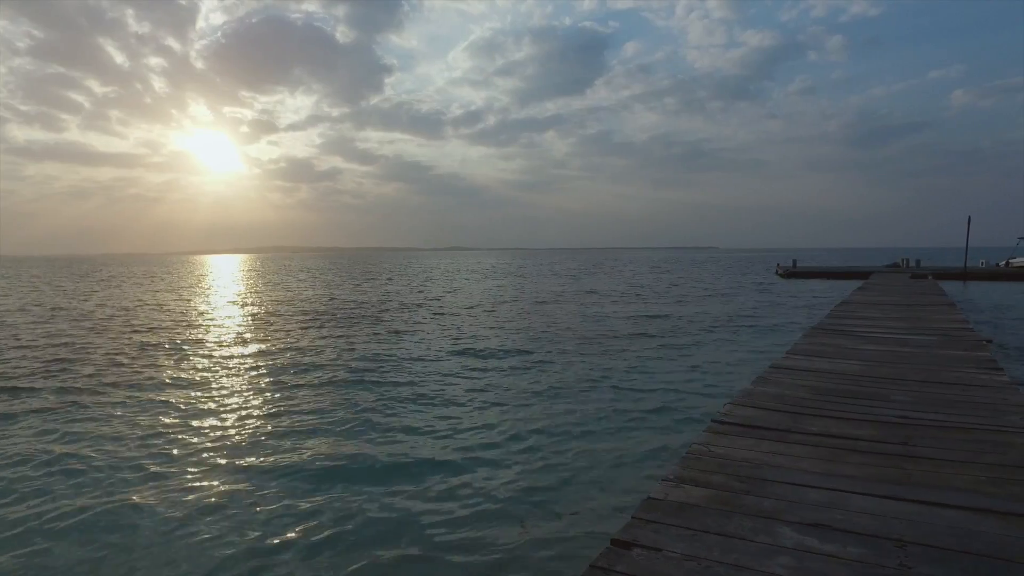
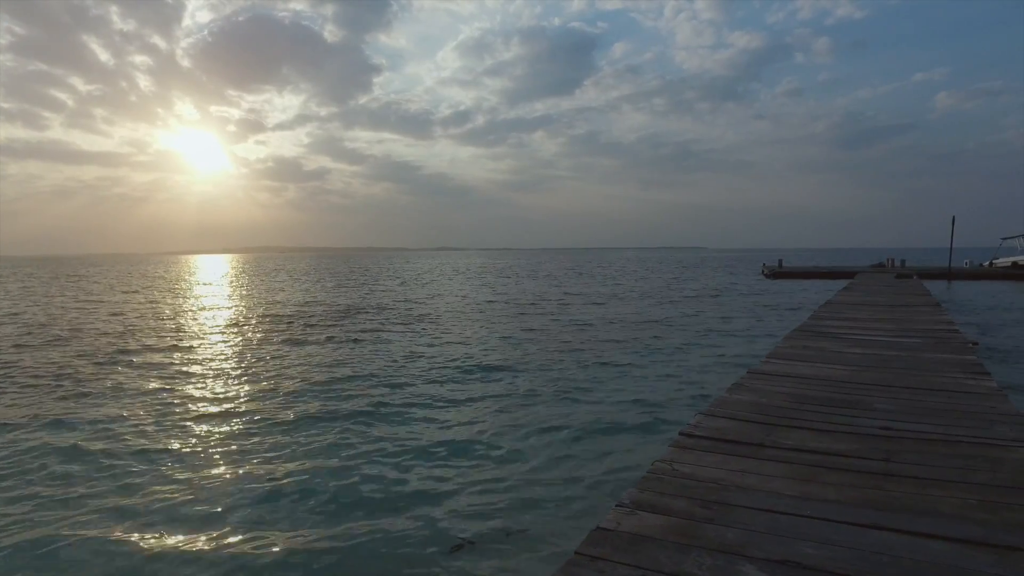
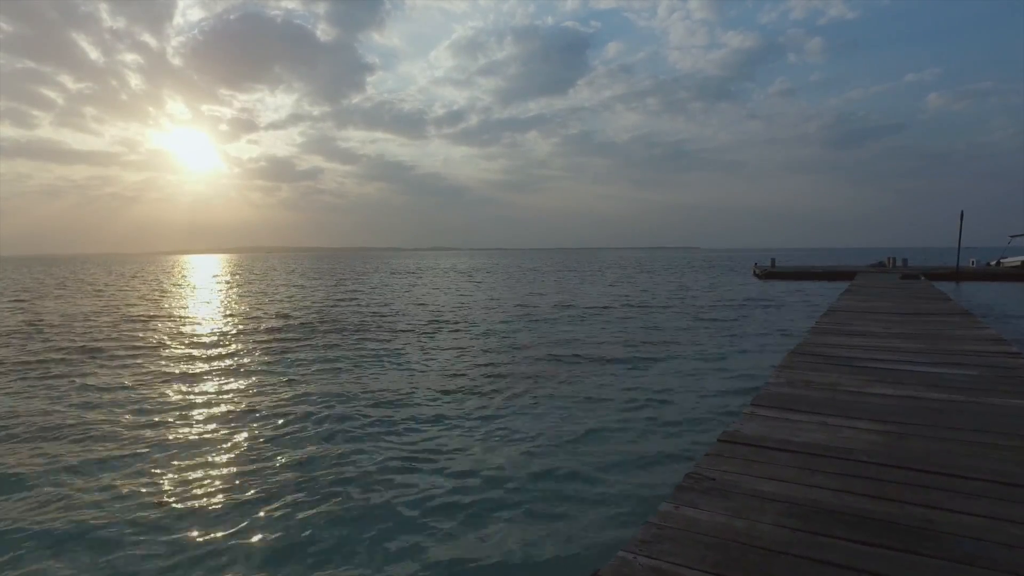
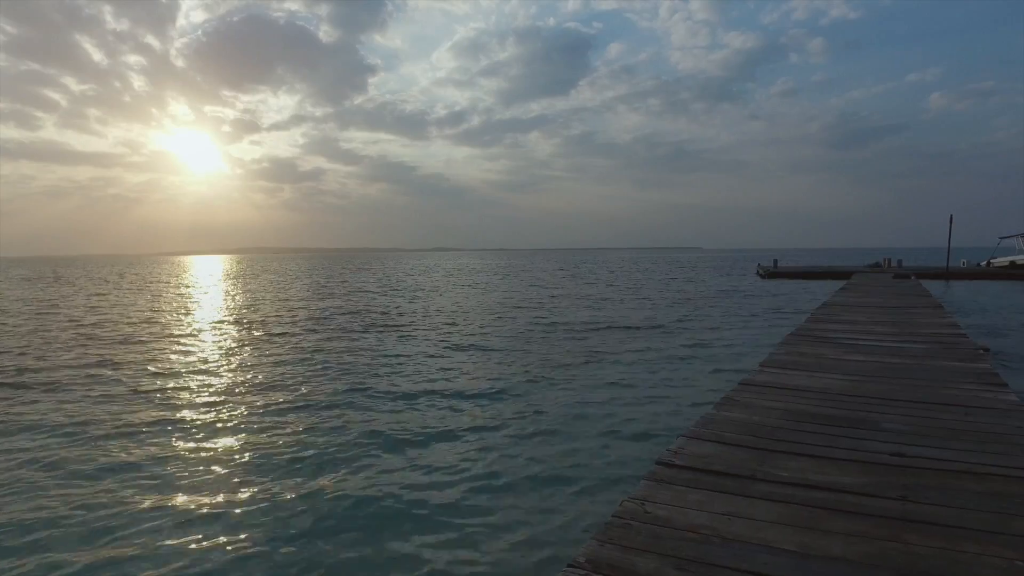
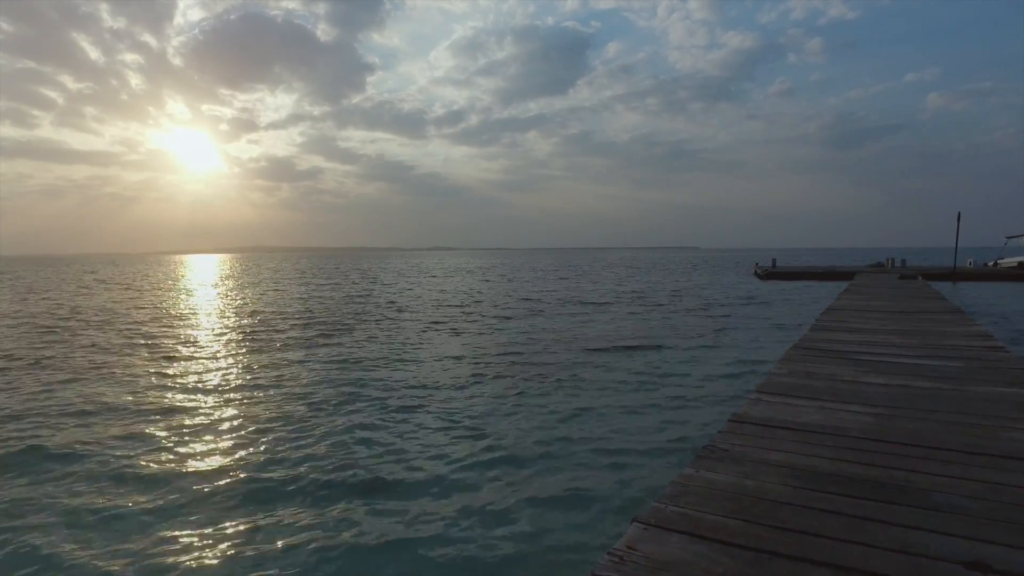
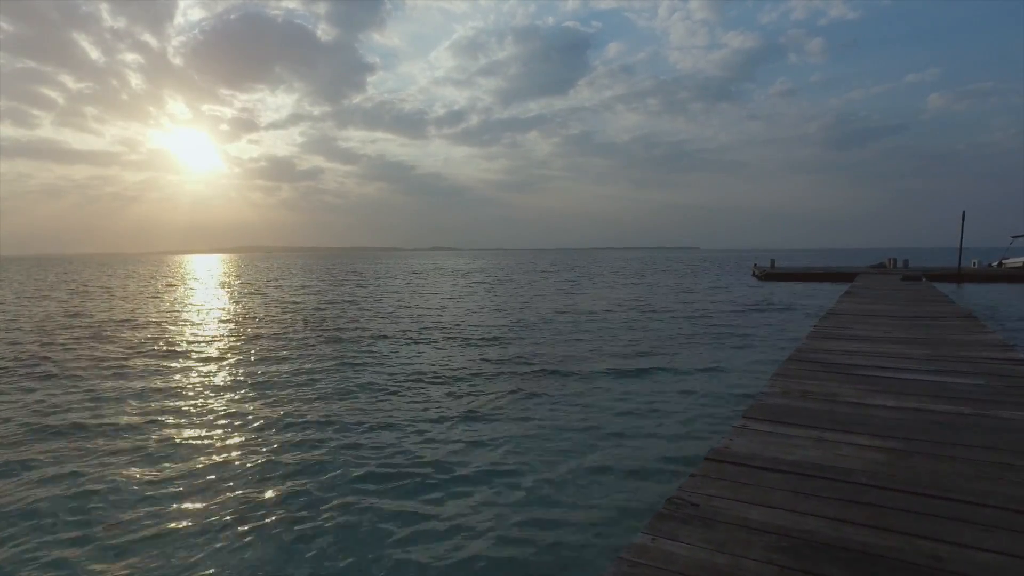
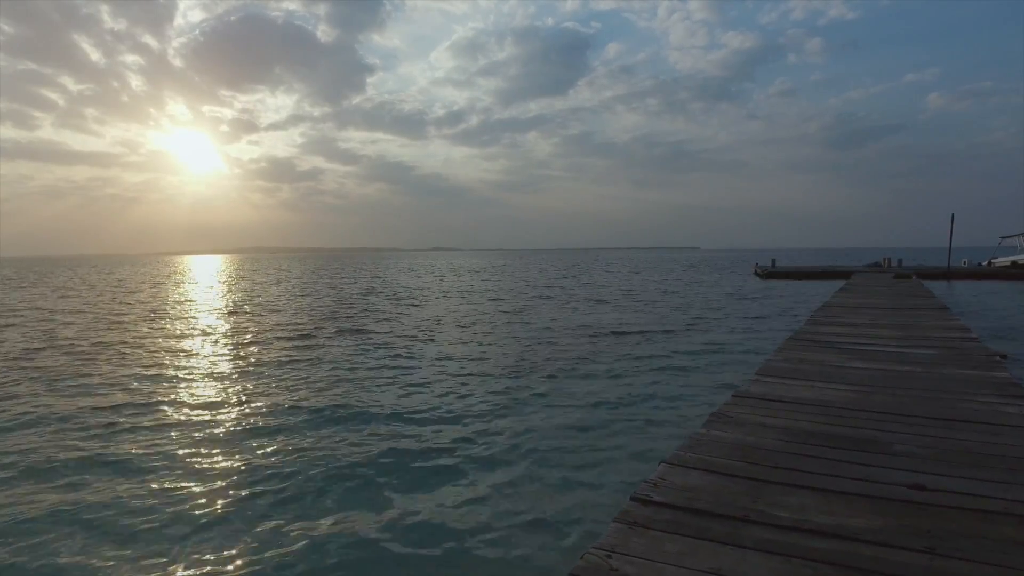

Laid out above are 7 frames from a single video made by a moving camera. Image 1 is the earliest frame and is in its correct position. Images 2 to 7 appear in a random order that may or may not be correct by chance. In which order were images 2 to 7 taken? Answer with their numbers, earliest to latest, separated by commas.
2, 4, 7, 5, 3, 6
